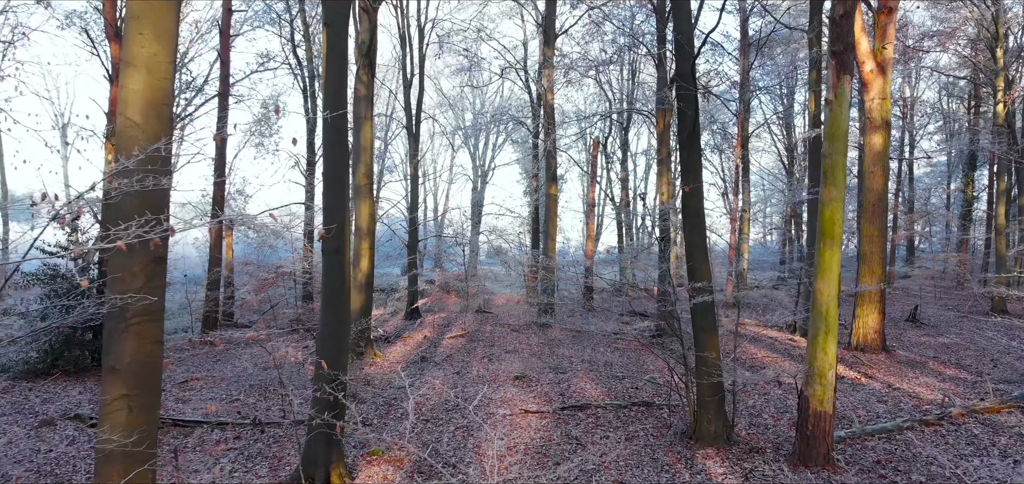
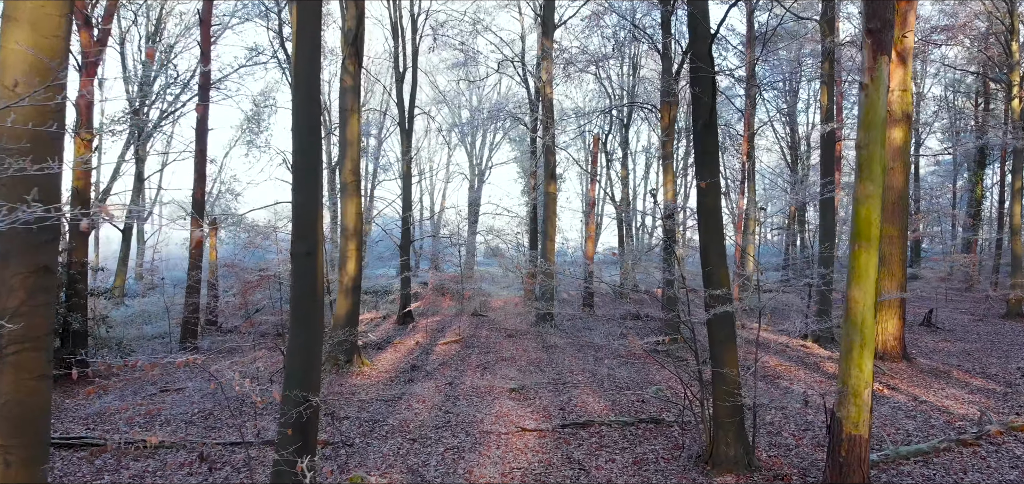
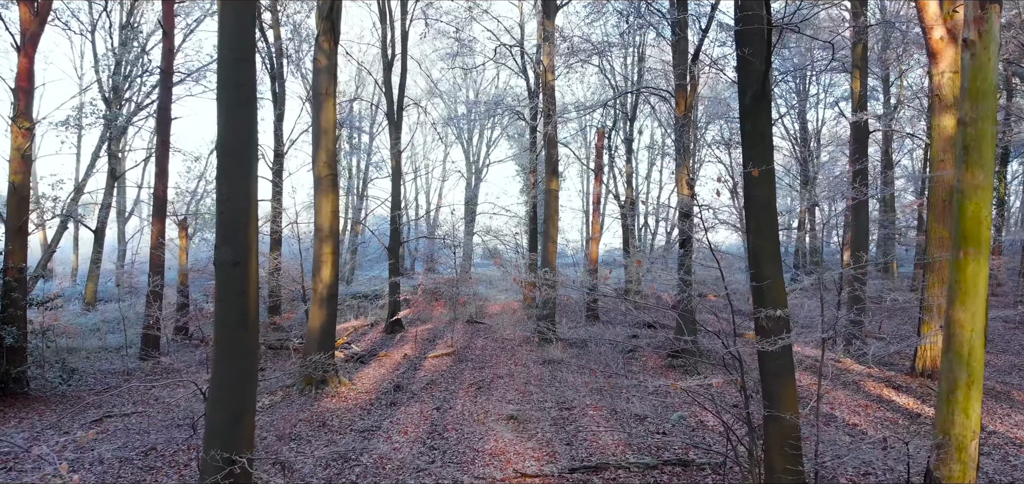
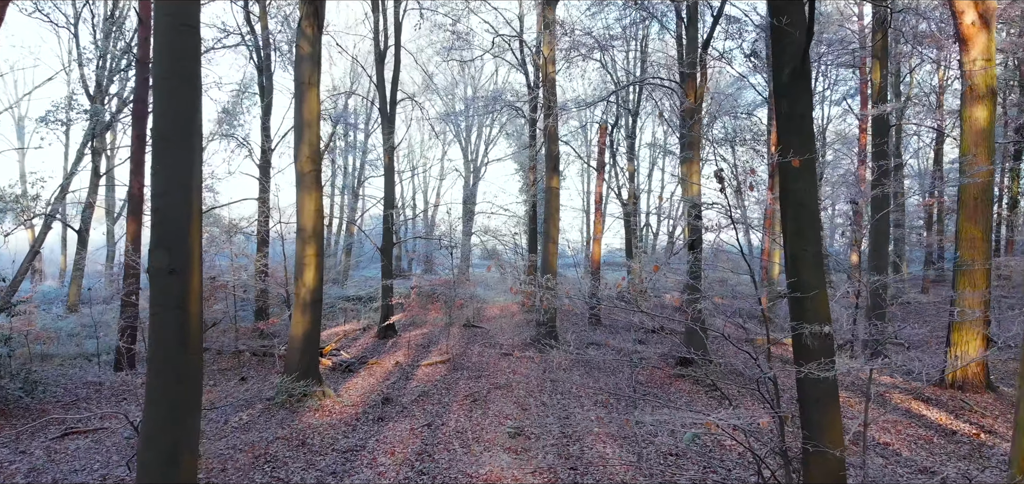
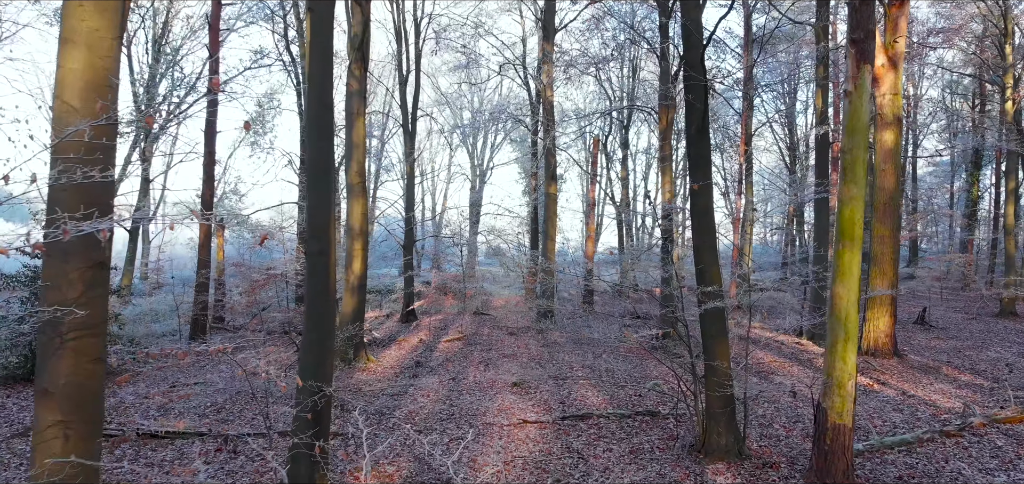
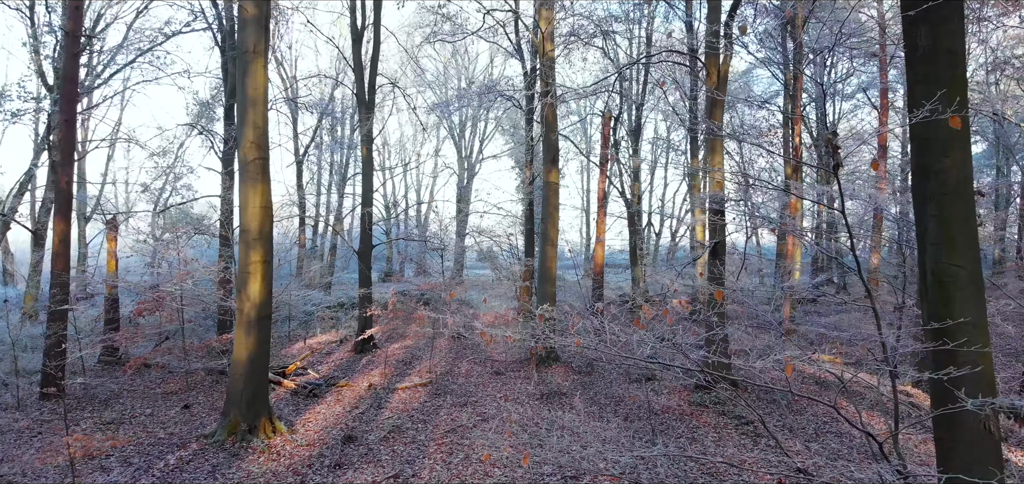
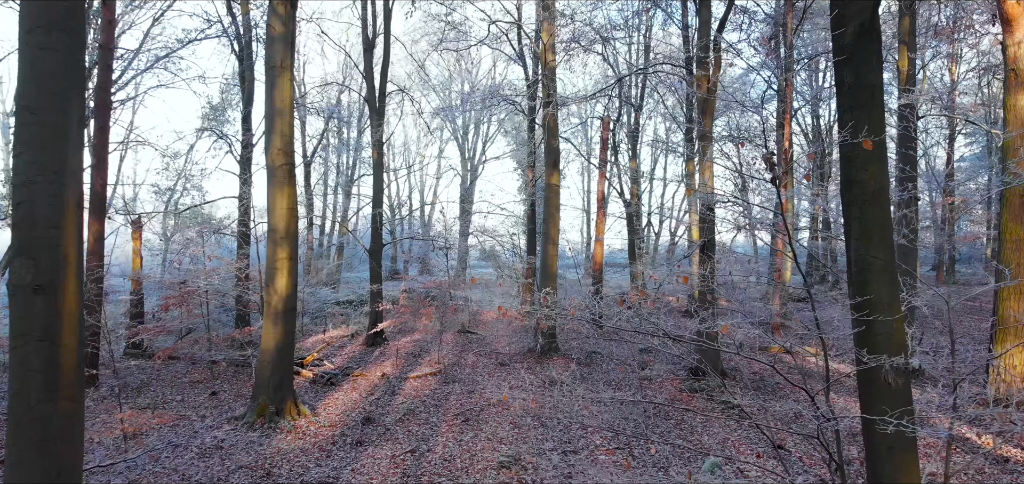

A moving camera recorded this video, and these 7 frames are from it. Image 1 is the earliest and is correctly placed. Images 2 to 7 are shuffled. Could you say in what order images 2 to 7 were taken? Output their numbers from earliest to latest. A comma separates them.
5, 2, 3, 4, 7, 6
